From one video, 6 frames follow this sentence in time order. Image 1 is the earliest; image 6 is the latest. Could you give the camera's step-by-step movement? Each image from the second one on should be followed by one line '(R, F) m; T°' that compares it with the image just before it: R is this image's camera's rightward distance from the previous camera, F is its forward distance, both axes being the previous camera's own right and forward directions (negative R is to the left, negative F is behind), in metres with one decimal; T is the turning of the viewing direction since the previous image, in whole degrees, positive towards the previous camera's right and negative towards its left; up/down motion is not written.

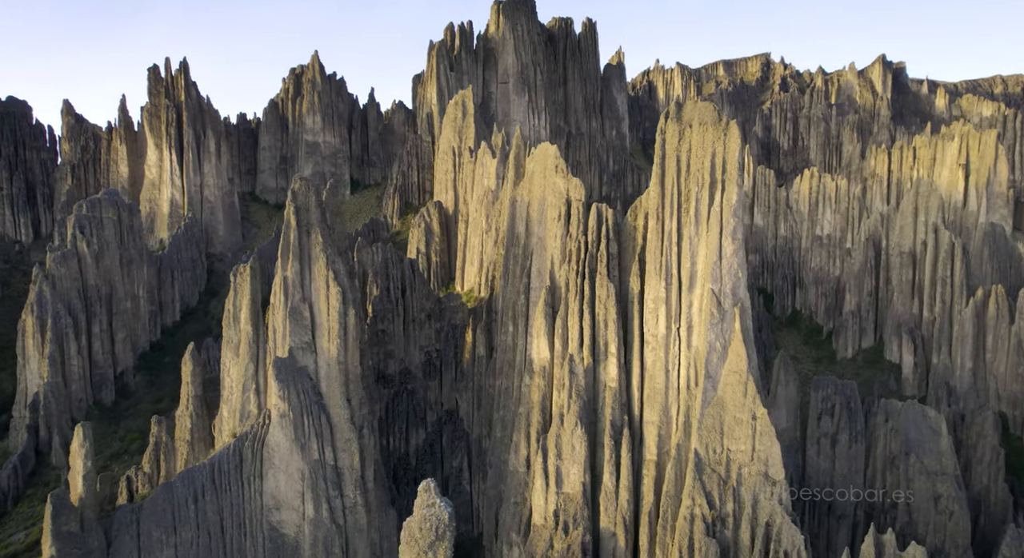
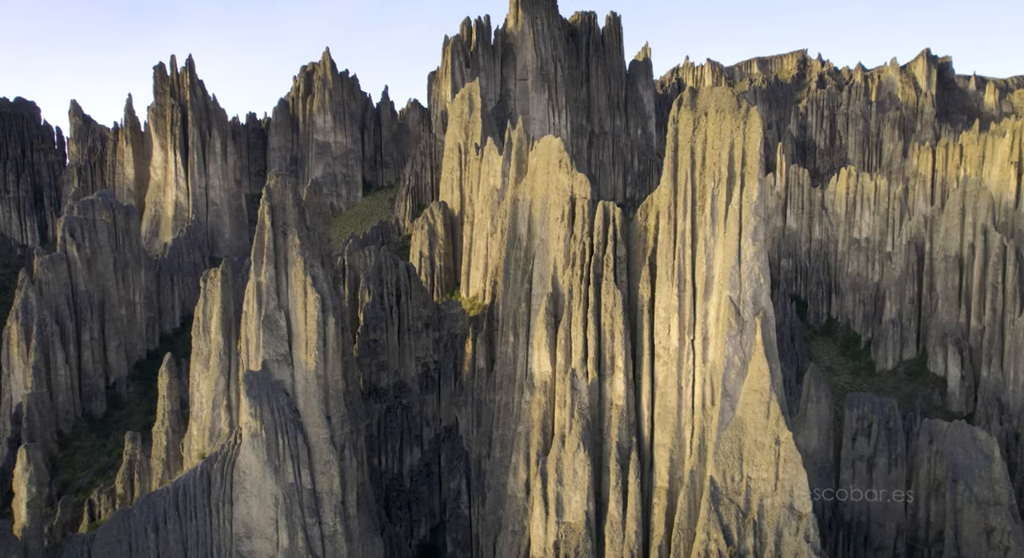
(+1.3, +3.1) m; -2°
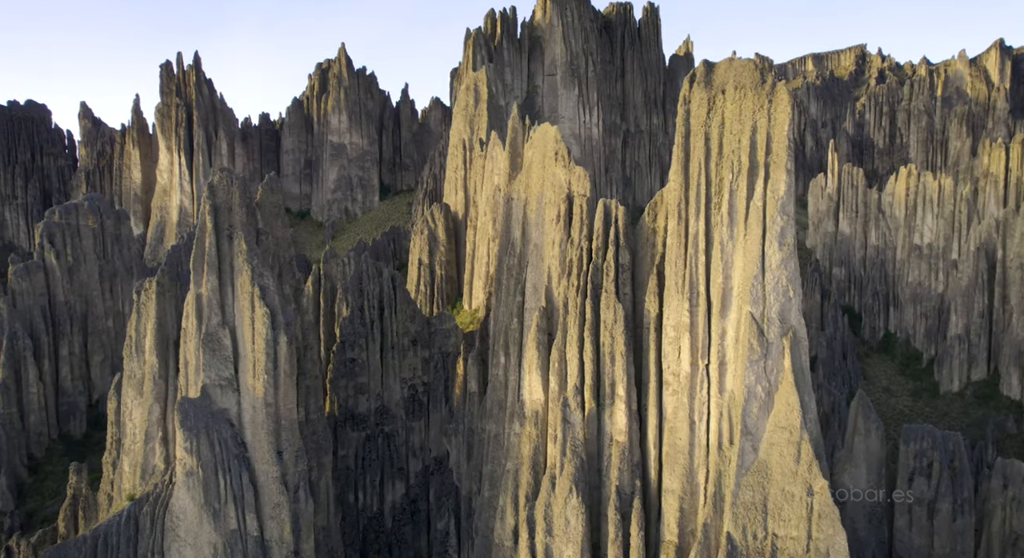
(+1.9, +4.6) m; -3°
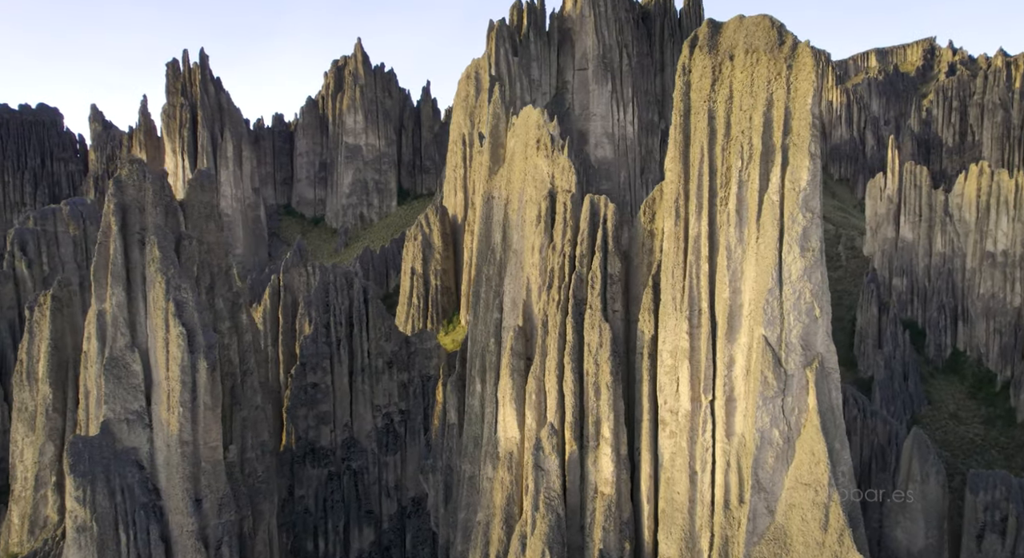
(+2.1, +4.6) m; -4°
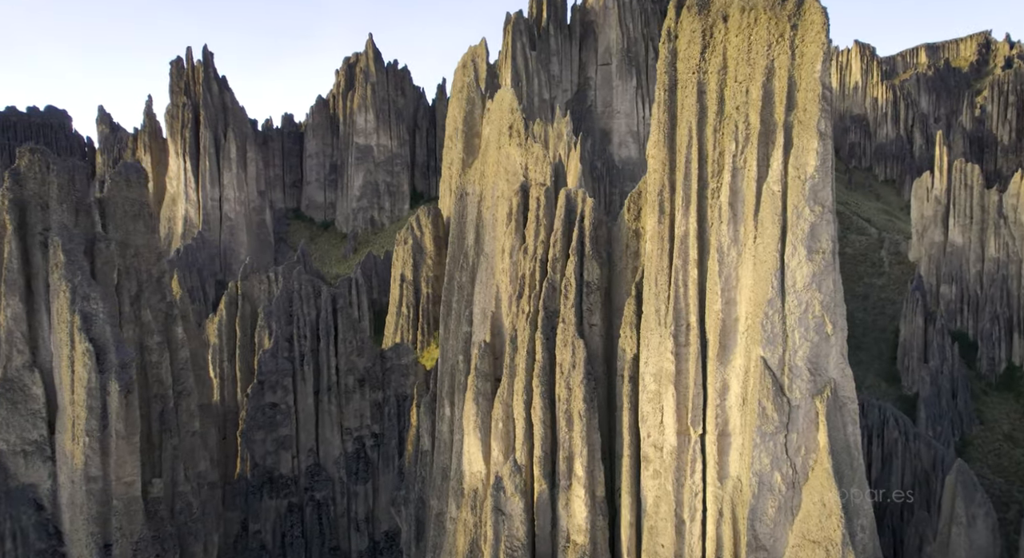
(+1.5, +3.1) m; -3°
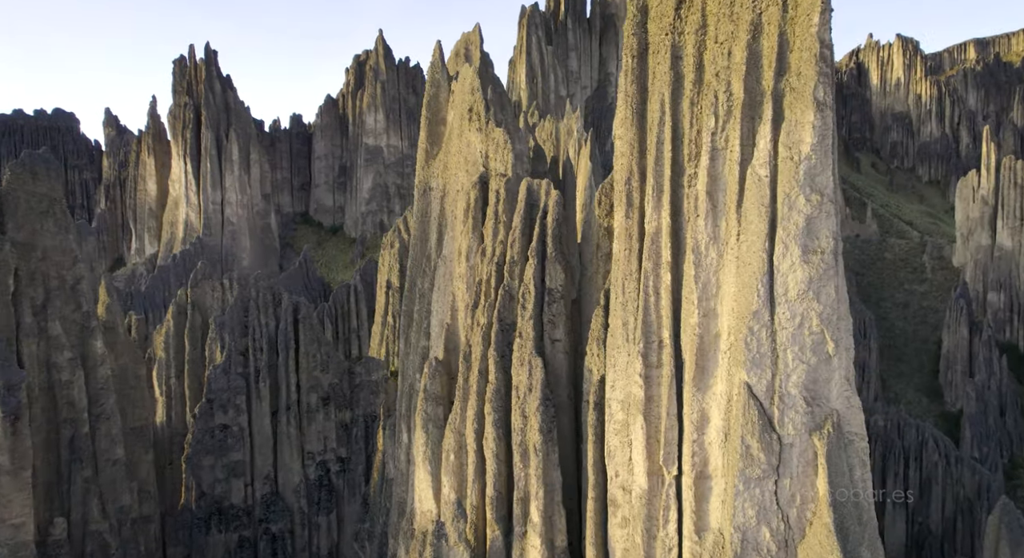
(+1.4, +2.7) m; -3°
